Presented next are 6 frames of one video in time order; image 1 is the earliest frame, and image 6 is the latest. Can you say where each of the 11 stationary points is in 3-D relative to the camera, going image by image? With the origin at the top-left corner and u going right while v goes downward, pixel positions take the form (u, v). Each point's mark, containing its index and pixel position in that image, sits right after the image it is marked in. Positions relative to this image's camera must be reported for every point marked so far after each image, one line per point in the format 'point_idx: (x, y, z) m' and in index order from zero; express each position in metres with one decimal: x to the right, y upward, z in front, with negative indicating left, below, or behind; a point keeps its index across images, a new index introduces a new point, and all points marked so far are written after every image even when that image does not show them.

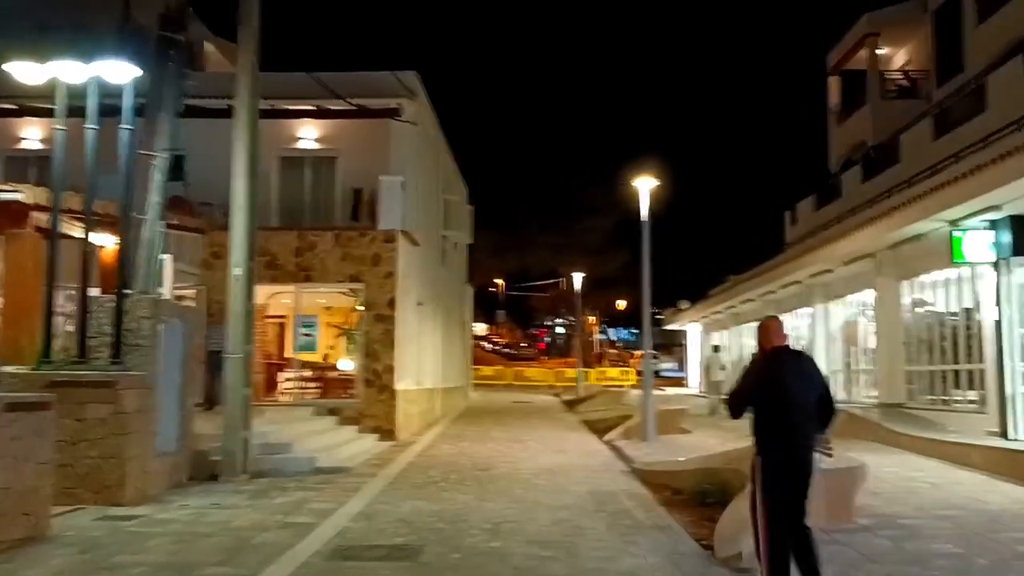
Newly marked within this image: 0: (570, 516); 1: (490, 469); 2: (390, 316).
0: (+0.6, -2.2, +10.0) m
1: (-0.3, -2.4, +13.9) m
2: (-2.2, -0.5, +19.0) m
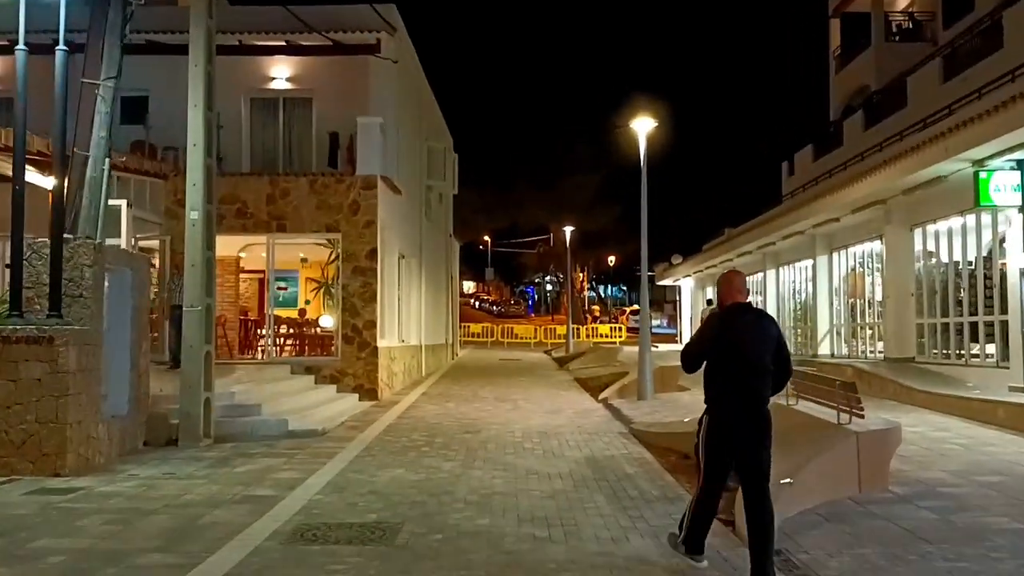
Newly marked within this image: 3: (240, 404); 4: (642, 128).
0: (+0.5, -1.7, +8.8) m
1: (-0.4, -1.8, +12.7) m
2: (-2.4, +0.3, +17.7) m
3: (-3.2, -1.4, +12.3) m
4: (+2.2, +2.8, +17.7) m
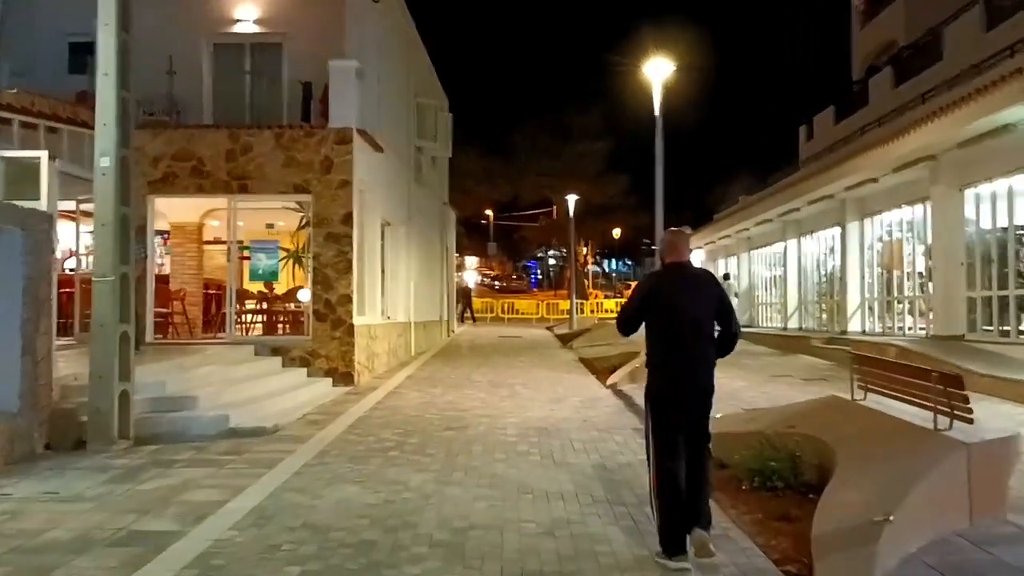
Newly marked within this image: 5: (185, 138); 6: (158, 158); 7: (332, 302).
0: (+0.4, -1.5, +6.6) m
1: (-0.5, -1.4, +10.5) m
2: (-2.5, +0.8, +15.4) m
3: (-3.3, -1.1, +10.1) m
4: (+2.1, +3.2, +15.3) m
5: (-4.9, +2.2, +15.4) m
6: (-5.3, +1.9, +15.3) m
7: (-2.7, -0.2, +15.4) m
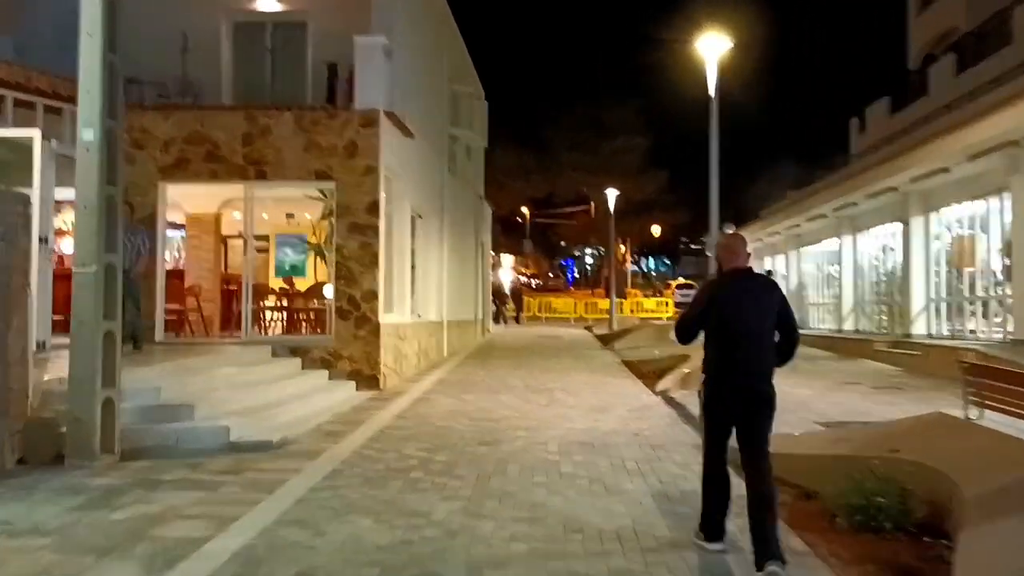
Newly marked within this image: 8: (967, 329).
0: (+0.6, -1.4, +5.2) m
1: (-0.1, -1.4, +9.2) m
2: (-2.0, +0.9, +14.2) m
3: (-3.0, -1.0, +8.9) m
4: (+2.7, +3.3, +13.9) m
5: (-4.3, +2.3, +14.2) m
6: (-4.7, +2.0, +14.2) m
7: (-2.1, -0.1, +14.1) m
8: (+8.3, -0.7, +18.9) m
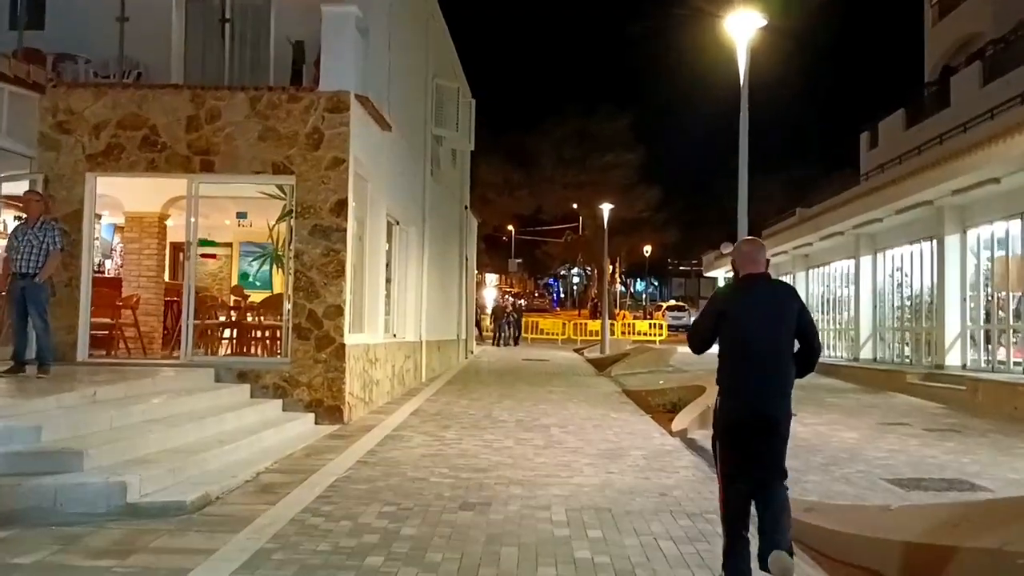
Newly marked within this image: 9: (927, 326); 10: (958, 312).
0: (+0.6, -1.5, +3.1) m
1: (-0.2, -1.5, +7.0) m
2: (-2.0, +0.7, +12.0) m
3: (-3.0, -1.0, +6.7) m
4: (+2.6, +3.0, +11.9) m
5: (-4.4, +2.2, +12.1) m
6: (-4.8, +1.9, +12.0) m
7: (-2.3, -0.3, +12.0) m
8: (+8.1, -1.2, +16.8) m
9: (+8.0, -0.7, +19.9) m
10: (+8.0, -0.4, +18.7) m
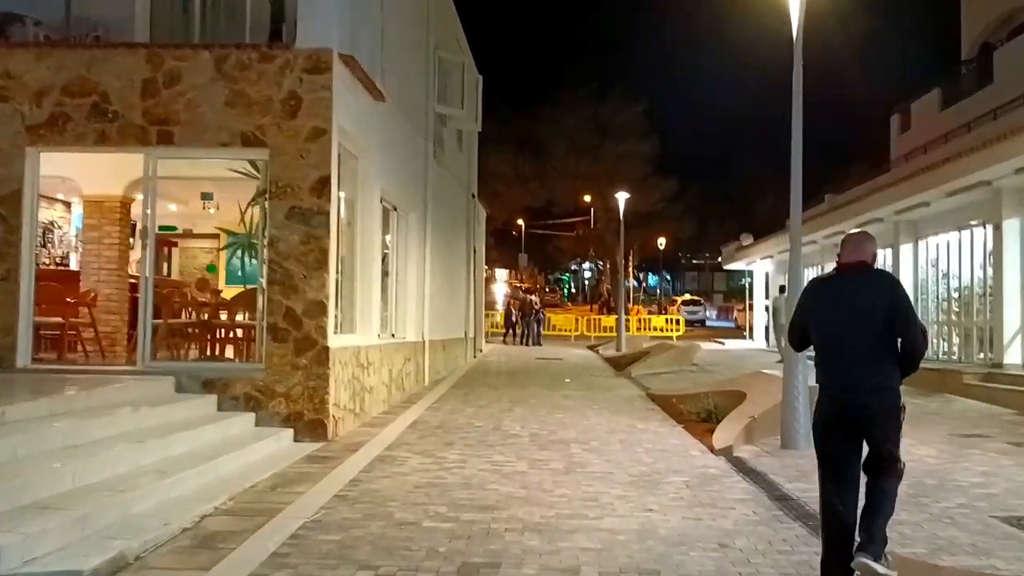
0: (+0.7, -1.4, +1.3) m
1: (-0.1, -1.4, +5.3) m
2: (-1.9, +0.7, +10.3) m
3: (-2.9, -1.0, +5.0) m
4: (+2.7, +3.1, +10.1) m
5: (-4.3, +2.2, +10.3) m
6: (-4.7, +1.9, +10.3) m
7: (-2.1, -0.2, +10.2) m
8: (+8.3, -1.0, +15.0) m
9: (+8.2, -0.6, +18.1) m
10: (+8.2, -0.3, +16.9) m
